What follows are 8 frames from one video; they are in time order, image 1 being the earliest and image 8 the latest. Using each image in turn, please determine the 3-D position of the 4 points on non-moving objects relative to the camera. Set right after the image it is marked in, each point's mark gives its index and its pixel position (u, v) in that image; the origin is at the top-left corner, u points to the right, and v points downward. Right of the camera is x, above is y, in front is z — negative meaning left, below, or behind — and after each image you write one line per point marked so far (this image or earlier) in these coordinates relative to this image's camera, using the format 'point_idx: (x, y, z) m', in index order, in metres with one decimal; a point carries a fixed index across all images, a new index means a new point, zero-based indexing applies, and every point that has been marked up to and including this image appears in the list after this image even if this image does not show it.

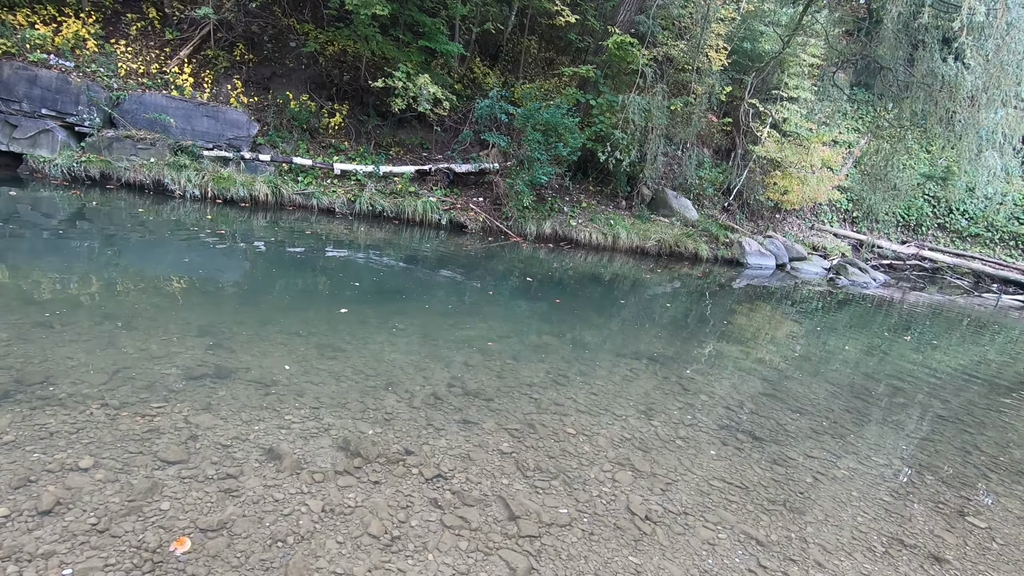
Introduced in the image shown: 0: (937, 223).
0: (+15.8, +2.4, +19.8) m
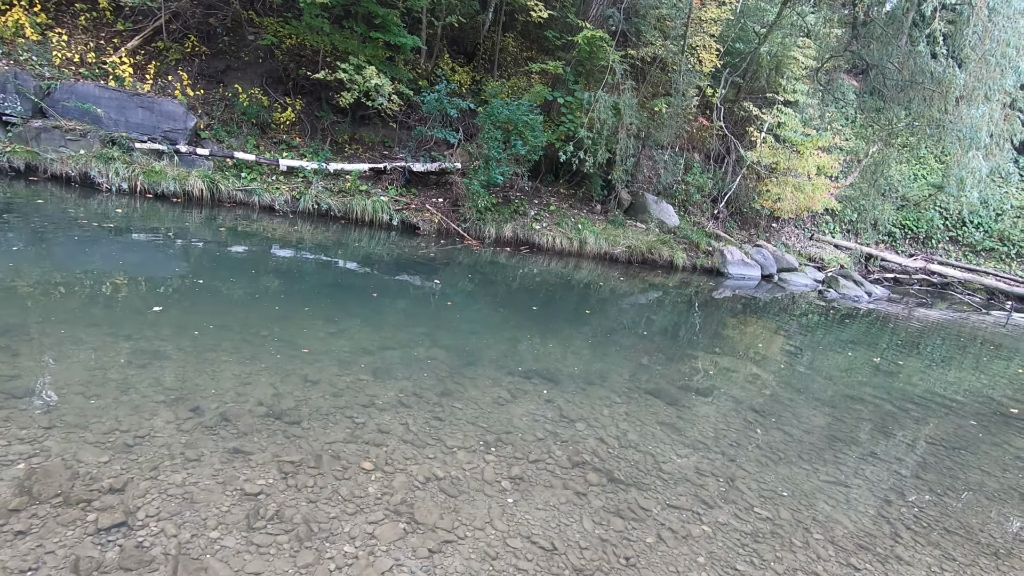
0: (+15.3, +1.8, +18.6) m
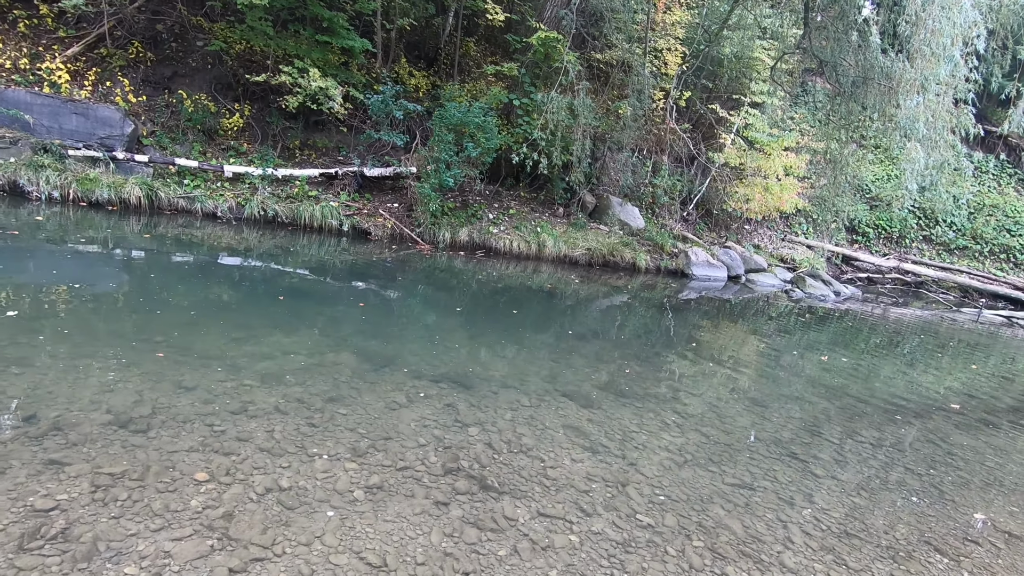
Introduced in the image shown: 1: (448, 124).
0: (+14.3, +1.8, +18.6) m
1: (-1.2, +3.1, +10.2) m
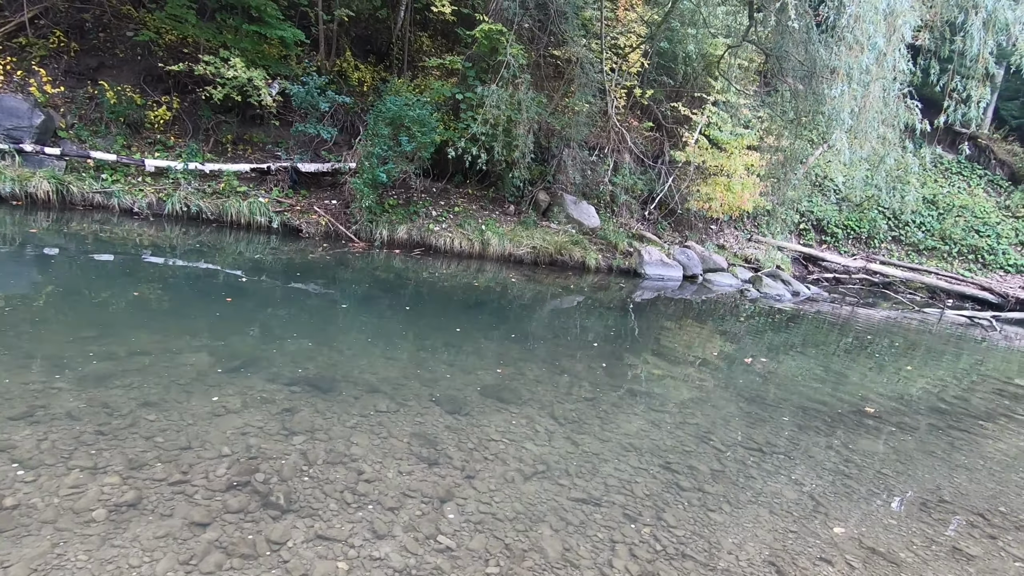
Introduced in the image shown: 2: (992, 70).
0: (+13.1, +1.8, +18.4) m
1: (-2.4, +3.1, +9.9) m
2: (+6.6, +3.0, +7.3) m
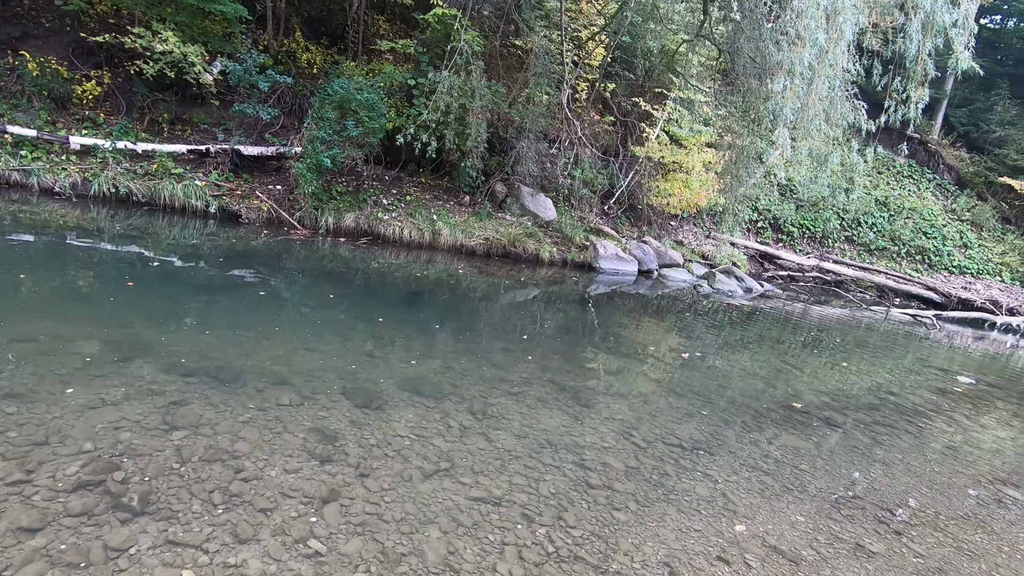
0: (+11.7, +1.9, +18.9) m
1: (-3.2, +3.3, +9.5) m
2: (+5.8, +3.0, +7.5) m
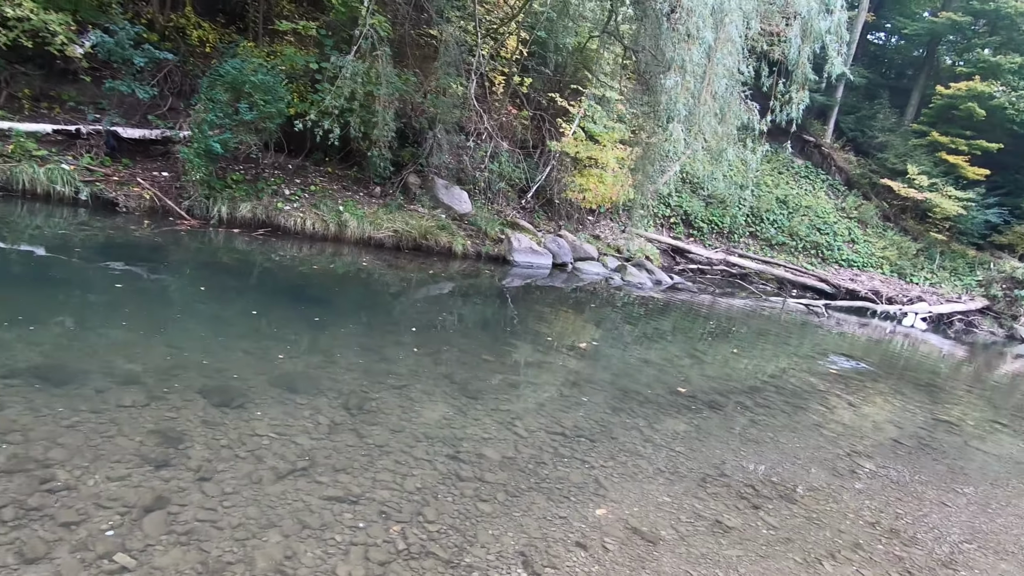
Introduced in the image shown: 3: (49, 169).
0: (+8.8, +2.1, +20.1) m
1: (-4.8, +3.4, +8.9) m
2: (+4.4, +3.2, +8.0) m
3: (-7.0, +1.8, +8.2) m
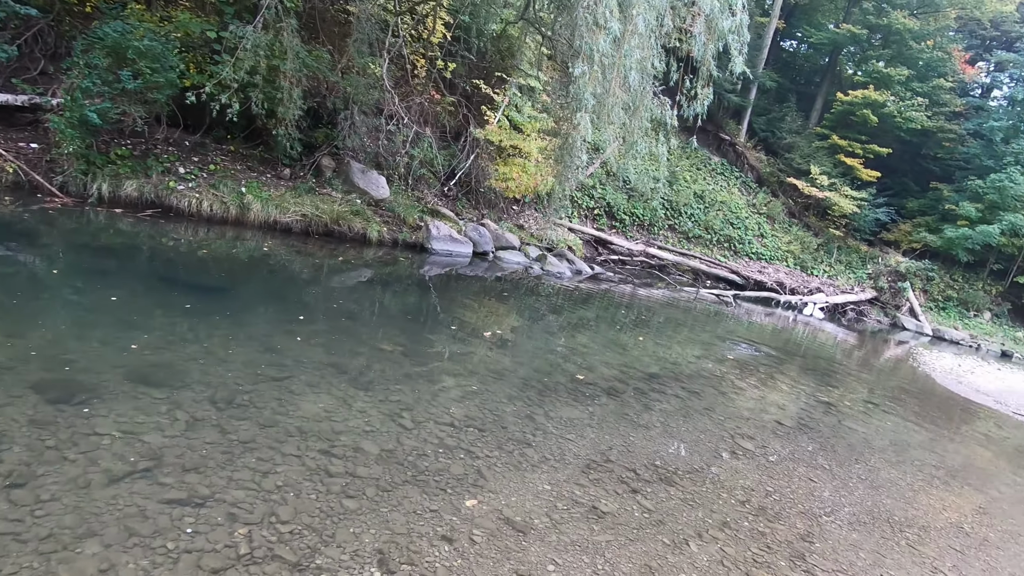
0: (+6.0, +2.5, +20.8) m
1: (-6.2, +3.6, +8.0) m
2: (+3.1, +3.3, +8.3) m
3: (-8.3, +2.0, +7.1) m
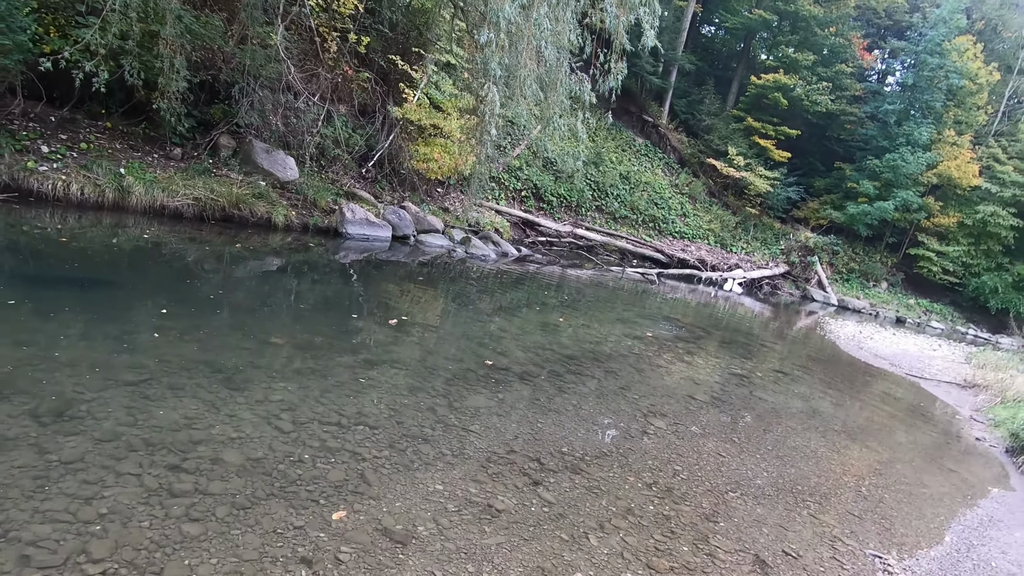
0: (+3.1, +3.3, +21.0) m
1: (-7.4, +3.6, +6.8) m
2: (+1.8, +3.7, +8.1) m
3: (-9.4, +1.9, +5.7) m
